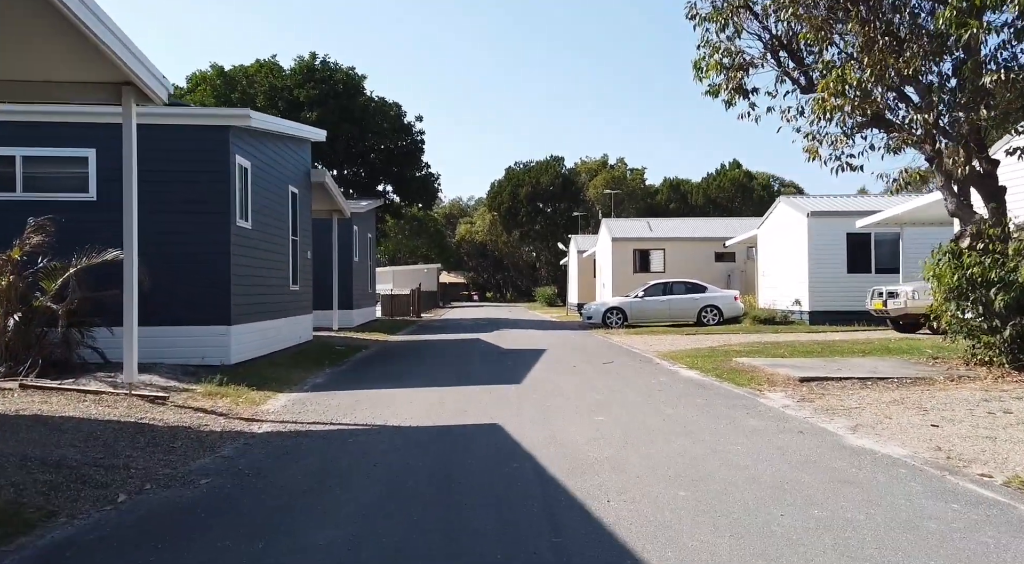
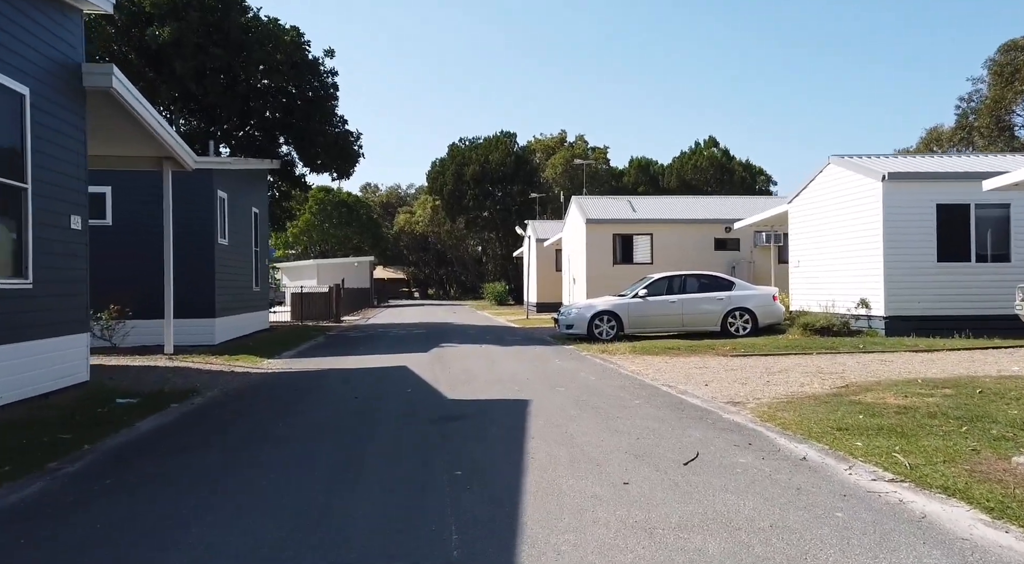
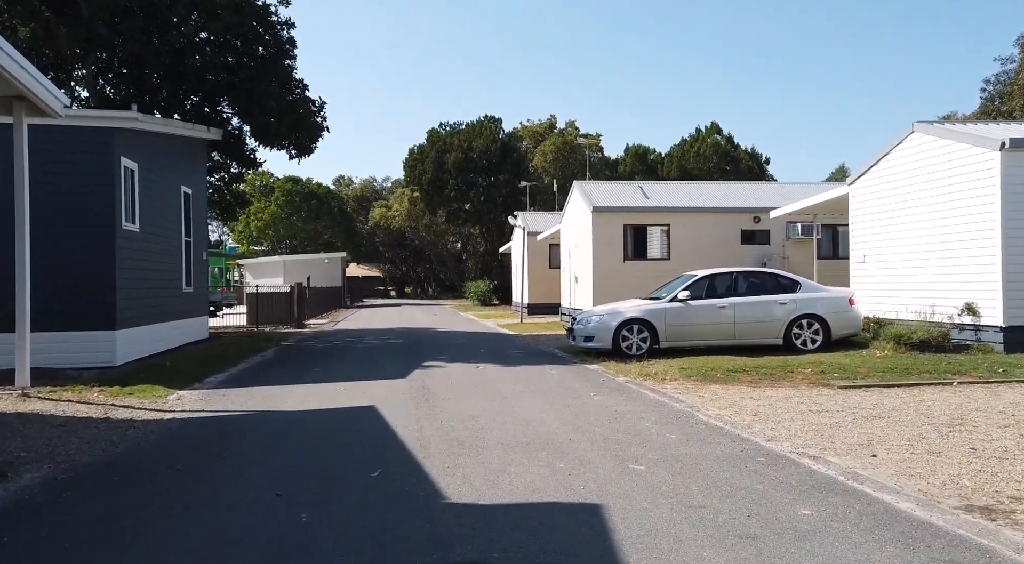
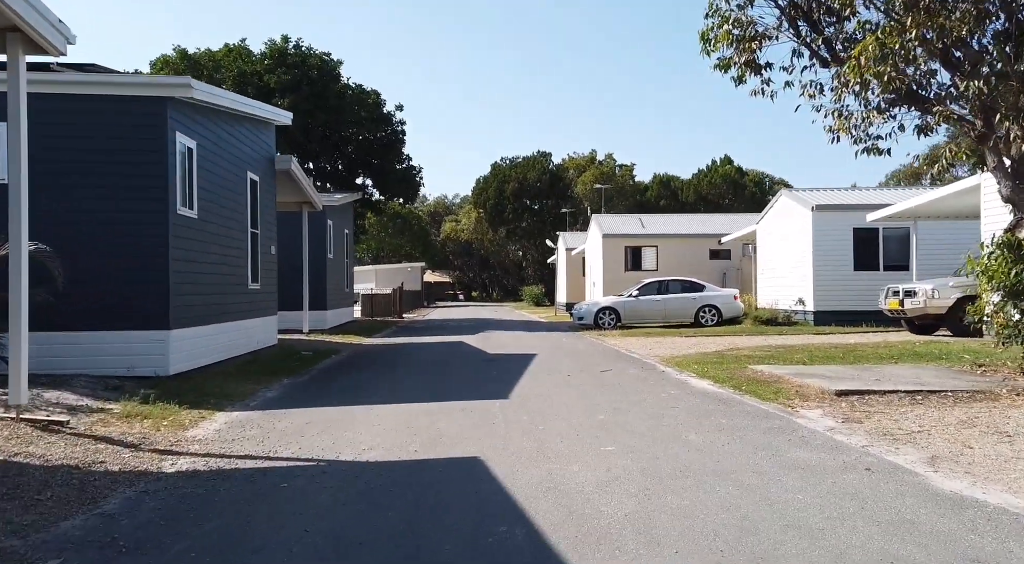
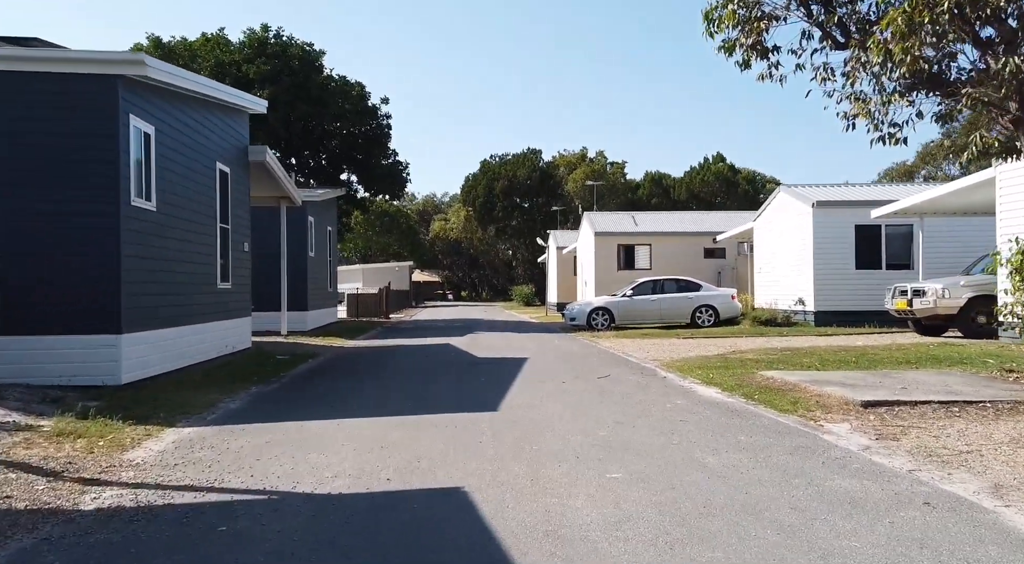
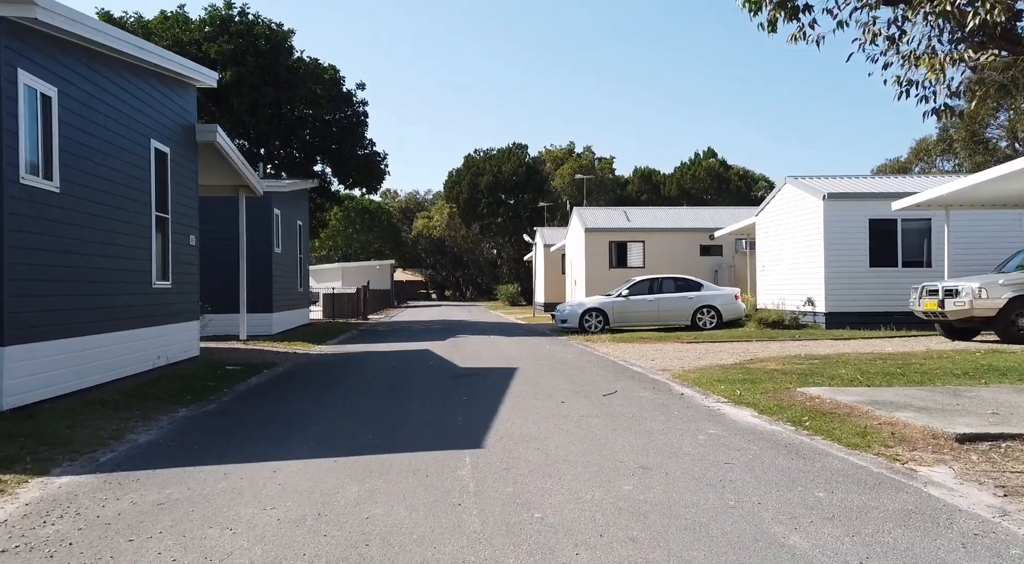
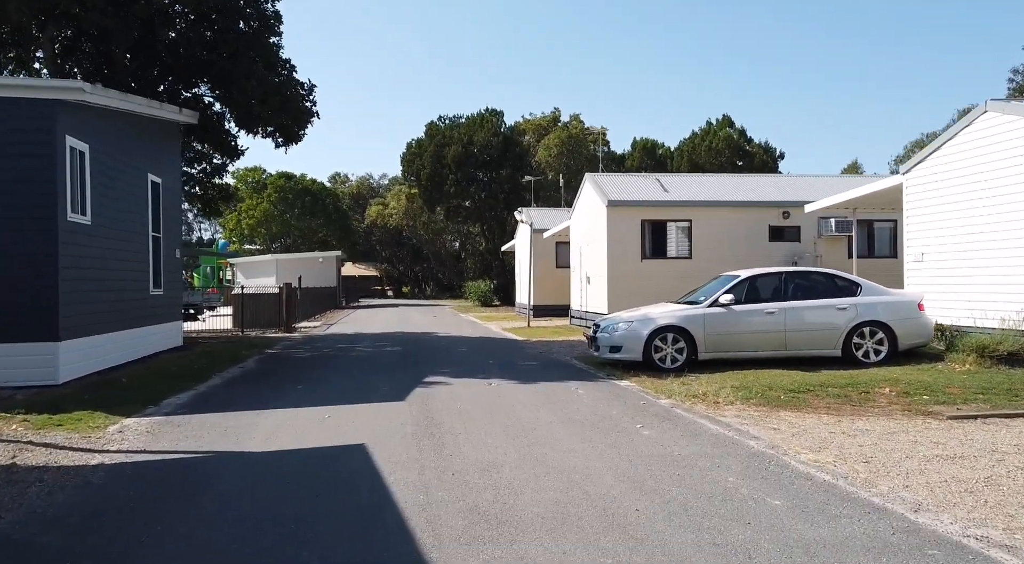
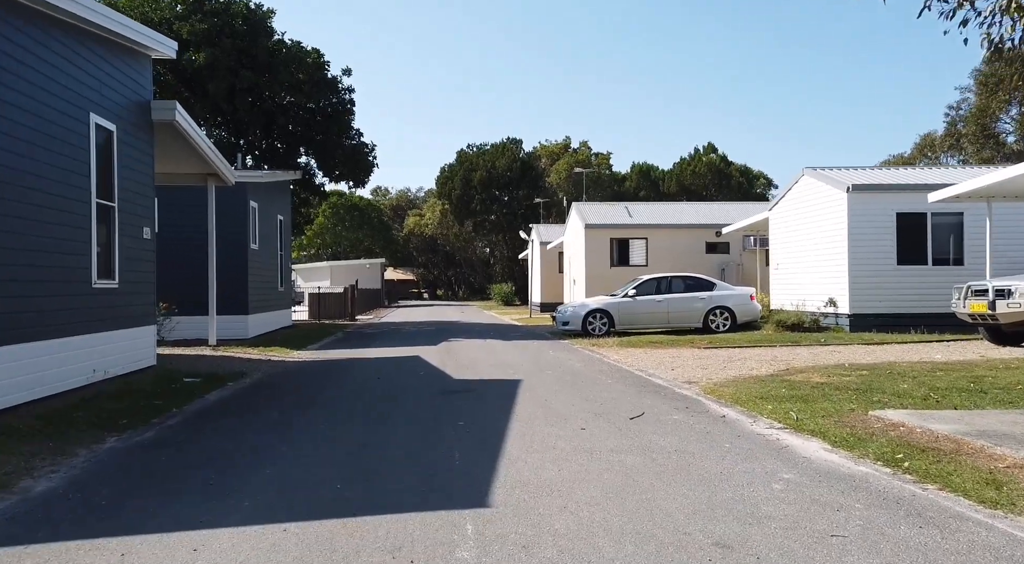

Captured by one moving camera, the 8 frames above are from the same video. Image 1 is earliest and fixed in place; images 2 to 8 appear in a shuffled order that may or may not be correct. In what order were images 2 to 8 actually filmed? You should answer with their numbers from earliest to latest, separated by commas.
4, 5, 6, 8, 2, 3, 7
